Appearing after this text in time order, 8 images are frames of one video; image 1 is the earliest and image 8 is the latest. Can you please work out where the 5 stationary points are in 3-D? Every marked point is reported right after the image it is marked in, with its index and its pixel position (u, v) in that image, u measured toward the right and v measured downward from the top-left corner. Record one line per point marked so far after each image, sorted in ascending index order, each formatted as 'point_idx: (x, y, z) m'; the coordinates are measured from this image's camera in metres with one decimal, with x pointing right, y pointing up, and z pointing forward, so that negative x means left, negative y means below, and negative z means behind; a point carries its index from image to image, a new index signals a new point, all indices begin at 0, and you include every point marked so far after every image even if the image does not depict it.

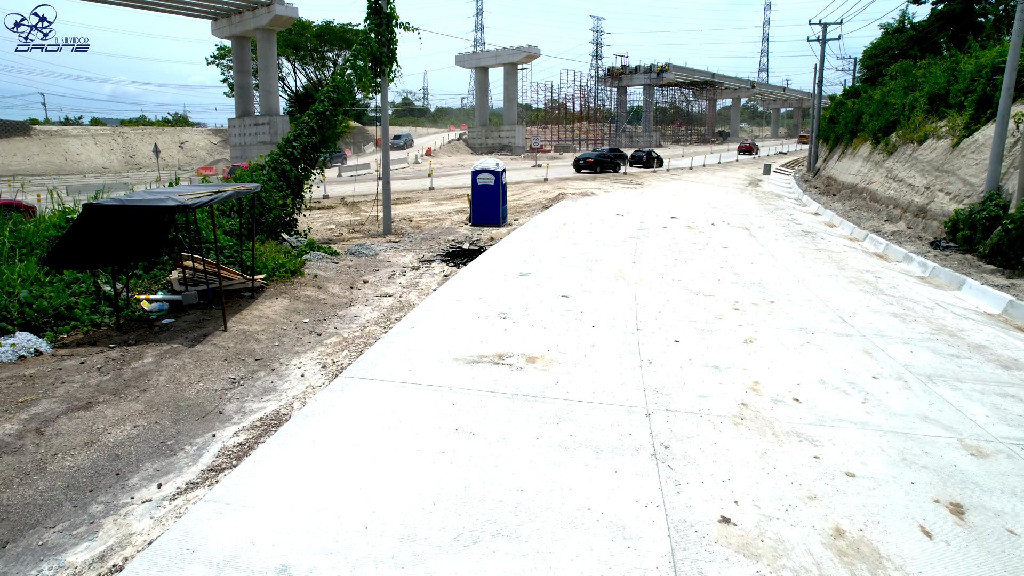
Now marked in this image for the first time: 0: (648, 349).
0: (+1.3, -0.6, +6.8) m
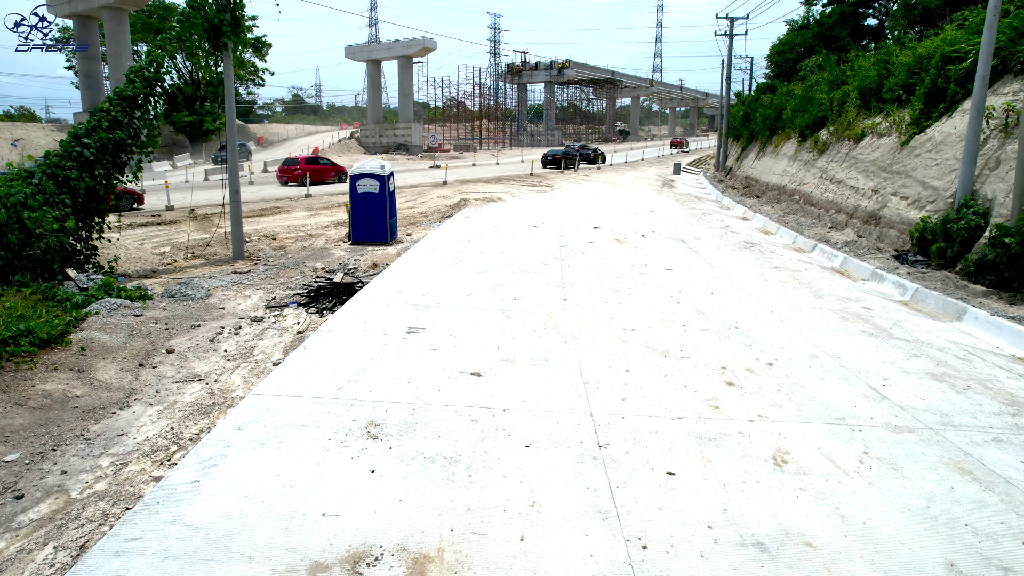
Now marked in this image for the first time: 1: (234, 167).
0: (+0.6, -1.2, +3.8) m
1: (-4.8, +2.1, +11.8) m
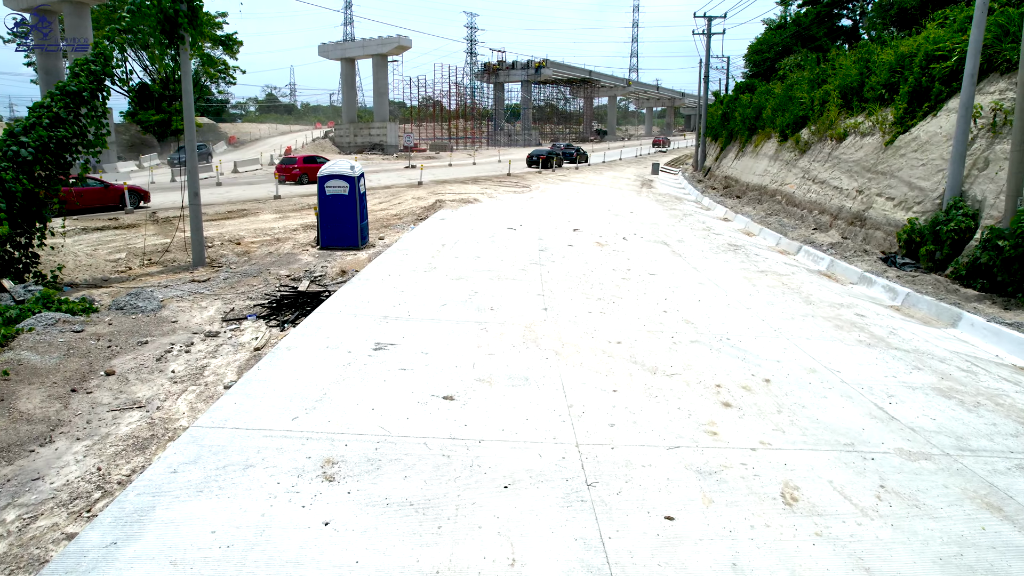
0: (+0.5, -1.3, +3.3) m
1: (-5.2, +1.9, +11.1) m
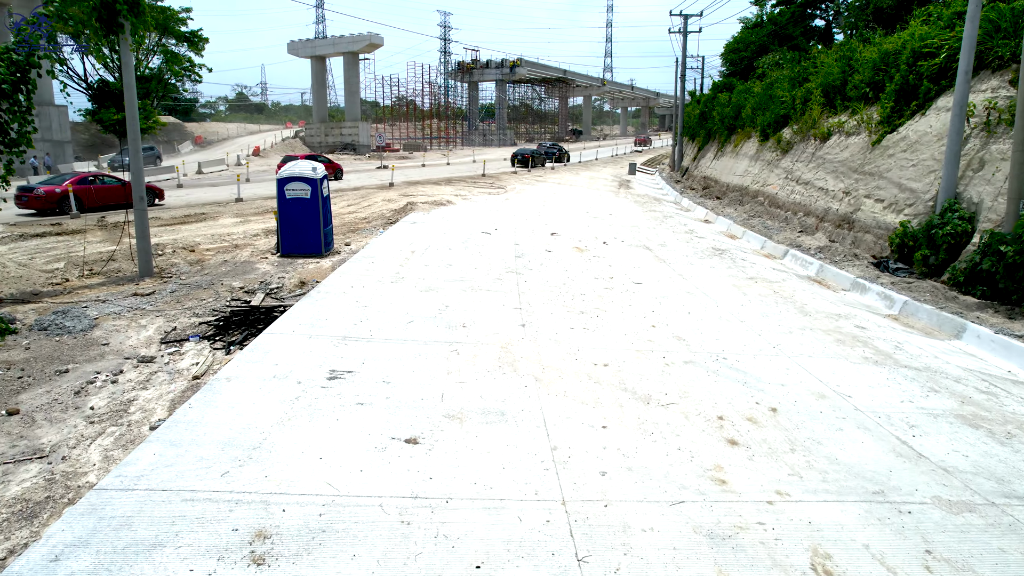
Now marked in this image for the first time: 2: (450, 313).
0: (+0.4, -1.5, +2.5) m
1: (-5.6, +1.7, +10.2) m
2: (-0.7, -0.3, +7.7) m
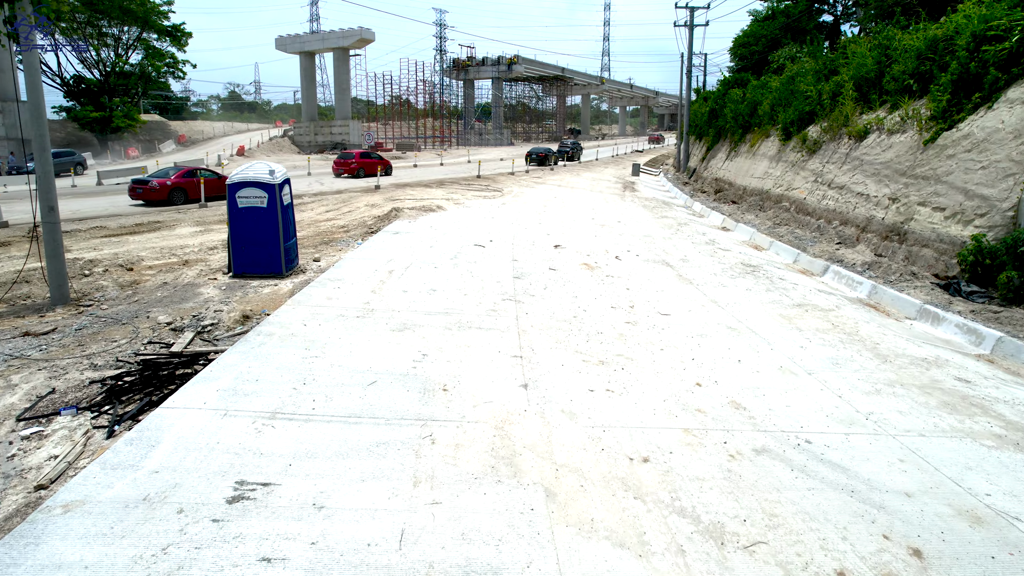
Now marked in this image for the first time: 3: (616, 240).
0: (+0.4, -1.8, +0.6) m
1: (-5.6, +1.4, +8.3) m
2: (-0.7, -0.6, +5.8) m
3: (+2.0, +0.9, +13.7) m
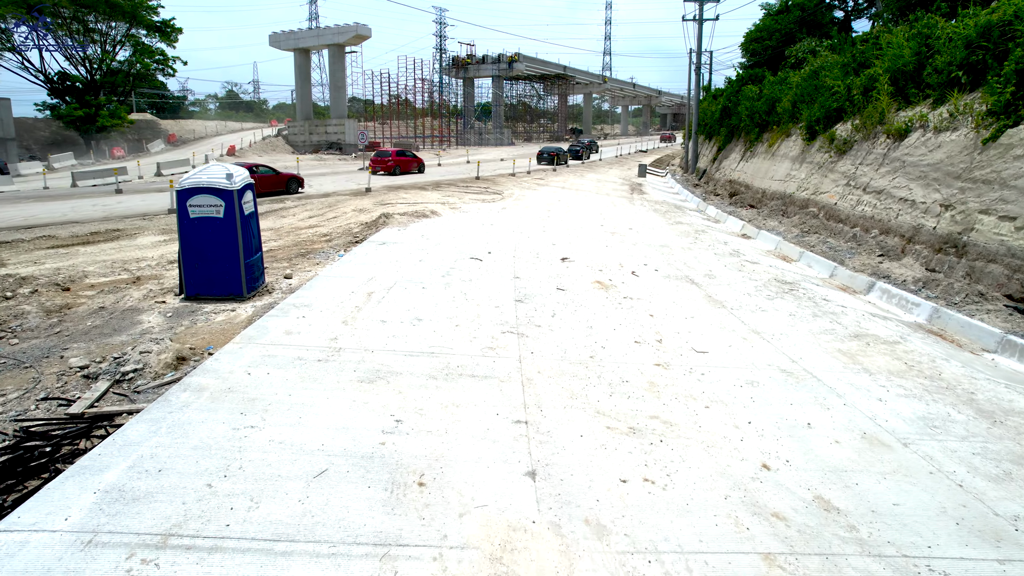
0: (+0.5, -2.1, -0.9) m
1: (-5.6, +1.1, +6.8) m
2: (-0.7, -1.0, +4.3) m
3: (+2.1, +0.6, +12.2) m
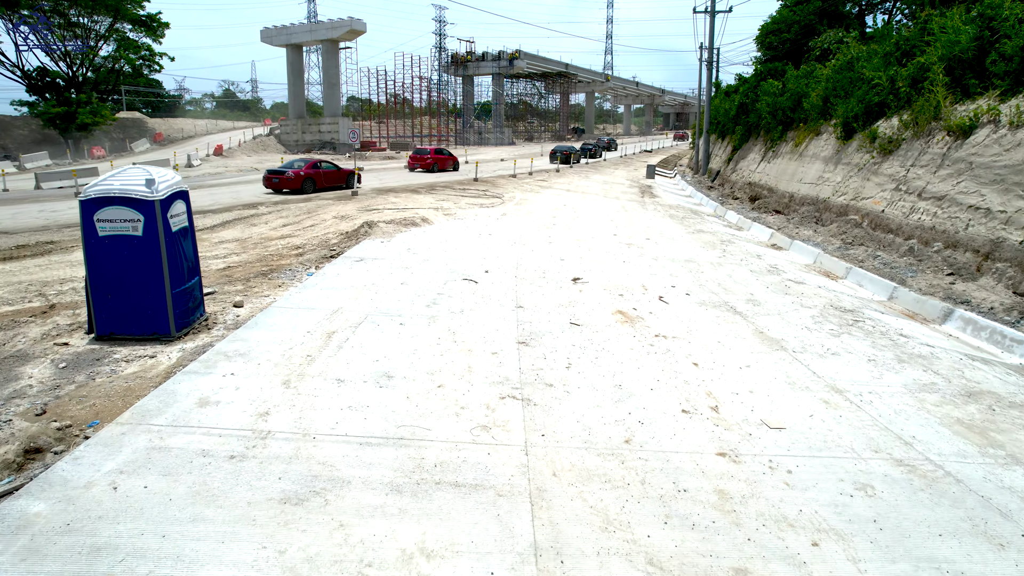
0: (+0.5, -2.5, -2.8) m
1: (-5.6, +0.7, +4.9) m
2: (-0.7, -1.3, +2.4) m
3: (+2.1, +0.3, +10.3) m
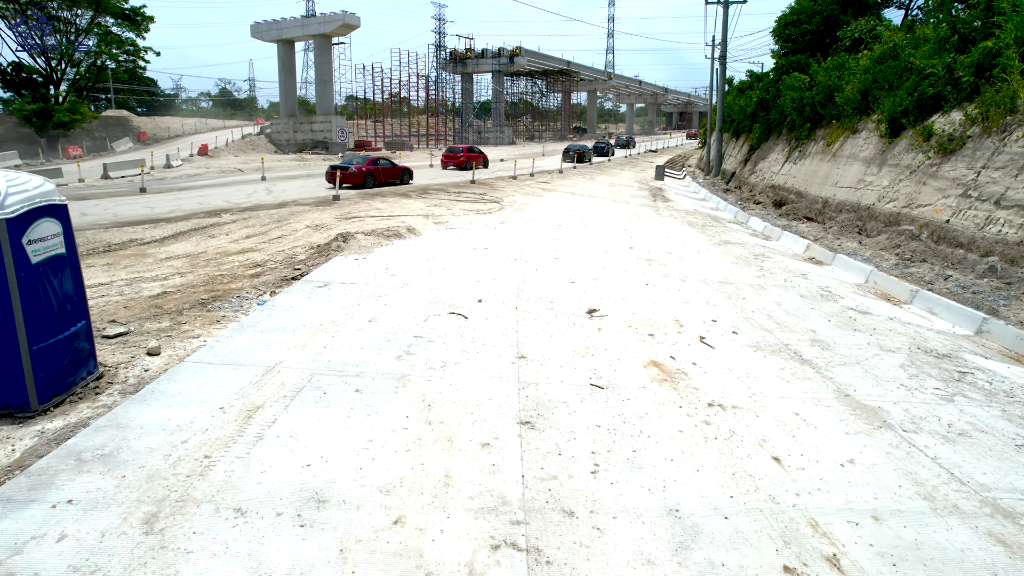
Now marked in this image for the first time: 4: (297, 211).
0: (+0.5, -2.9, -4.7) m
1: (-5.6, +0.3, +2.9) m
2: (-0.7, -1.7, +0.4) m
3: (+2.1, -0.1, +8.3) m
4: (-4.7, +1.7, +14.9) m
